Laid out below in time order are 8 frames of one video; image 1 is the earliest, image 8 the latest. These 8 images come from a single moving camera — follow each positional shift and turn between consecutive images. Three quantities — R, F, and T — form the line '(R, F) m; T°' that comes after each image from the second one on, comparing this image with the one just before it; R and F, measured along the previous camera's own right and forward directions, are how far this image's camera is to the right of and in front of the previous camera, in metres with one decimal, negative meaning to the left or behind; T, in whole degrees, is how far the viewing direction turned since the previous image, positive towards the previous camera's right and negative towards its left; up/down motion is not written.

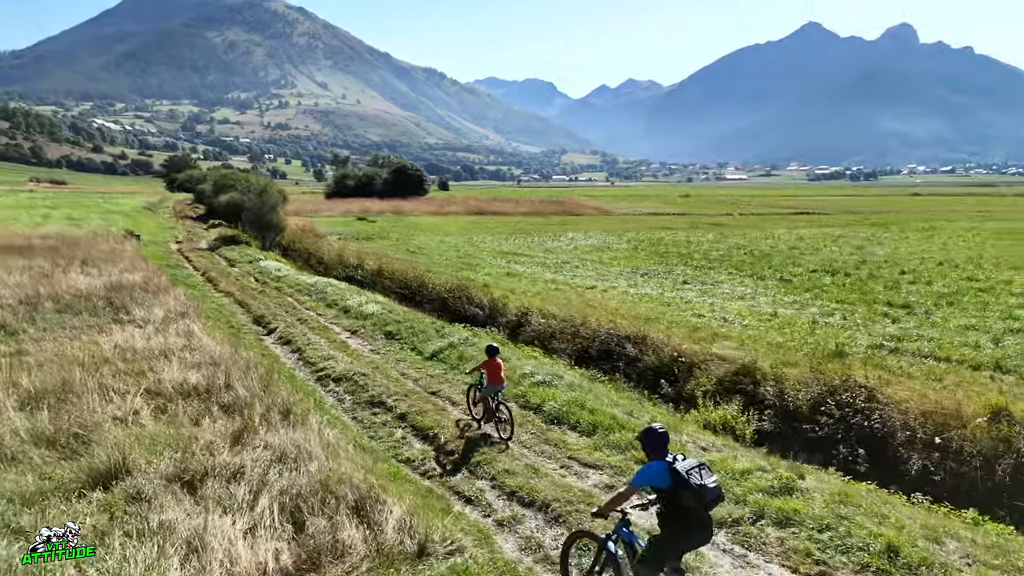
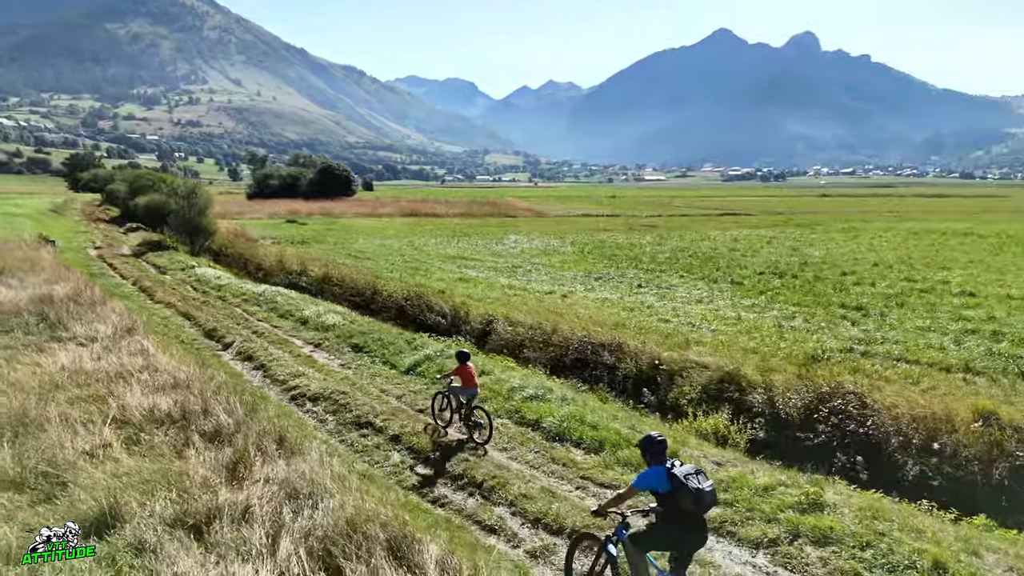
(-1.3, +0.5) m; +6°
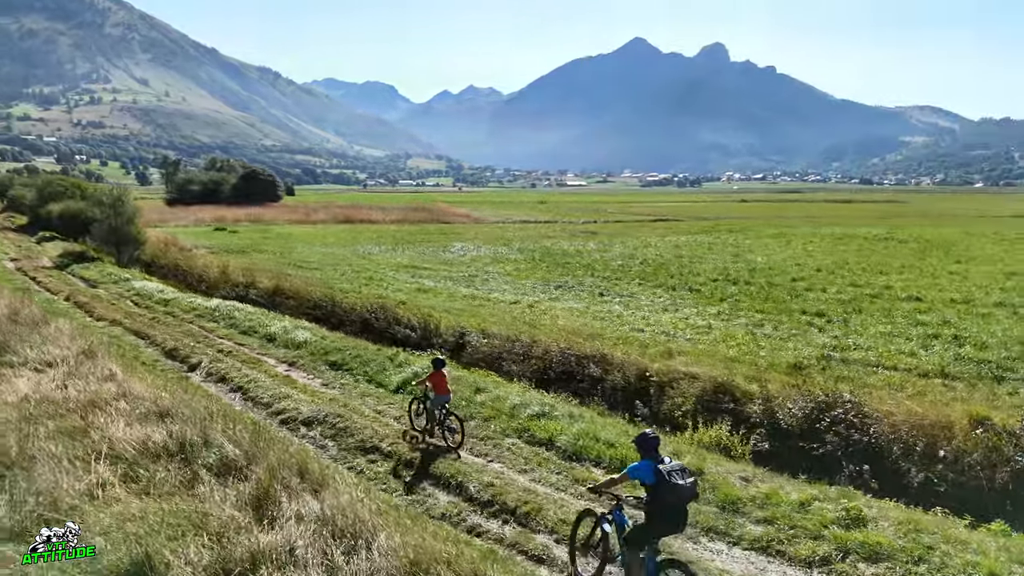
(-1.6, +0.3) m; +6°
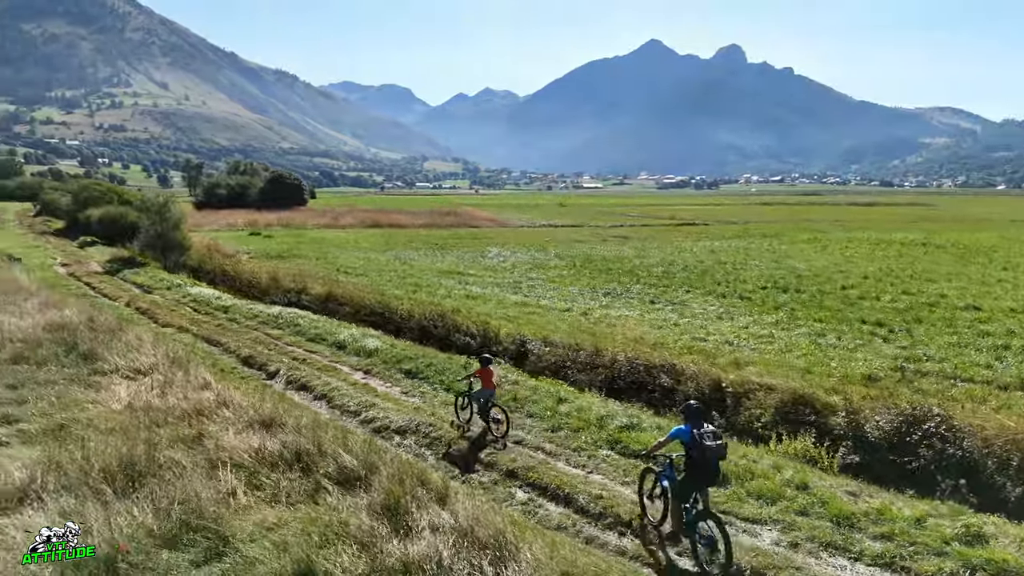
(-1.5, -0.3) m; -1°
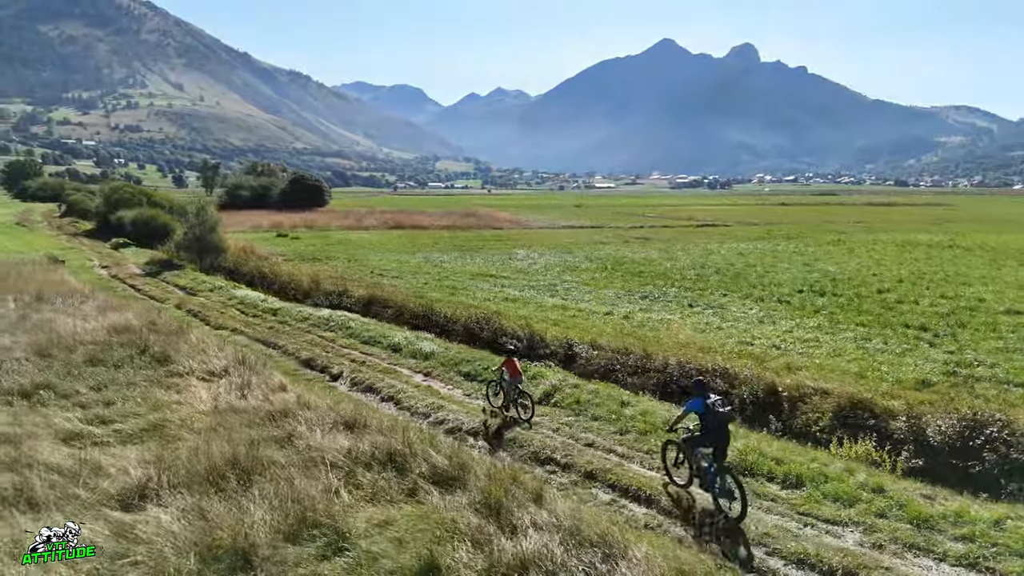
(-1.3, -0.5) m; -1°
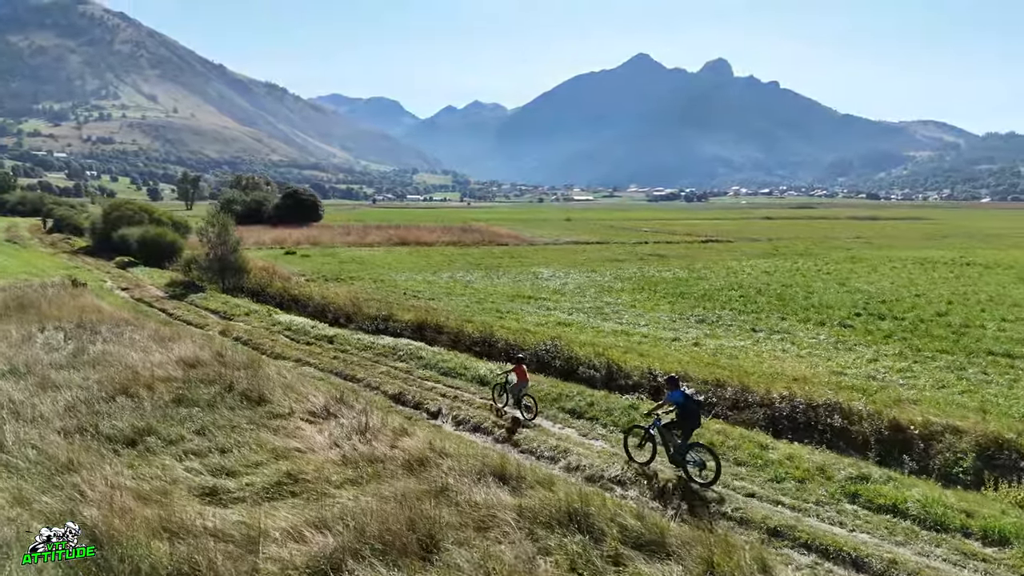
(-3.5, +0.8) m; +2°
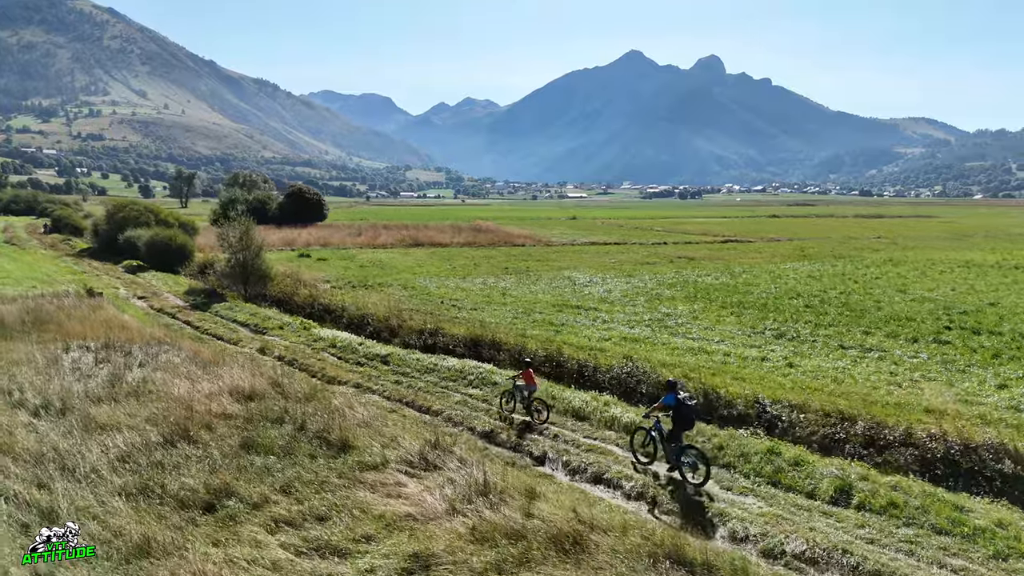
(-2.9, +2.6) m; +1°
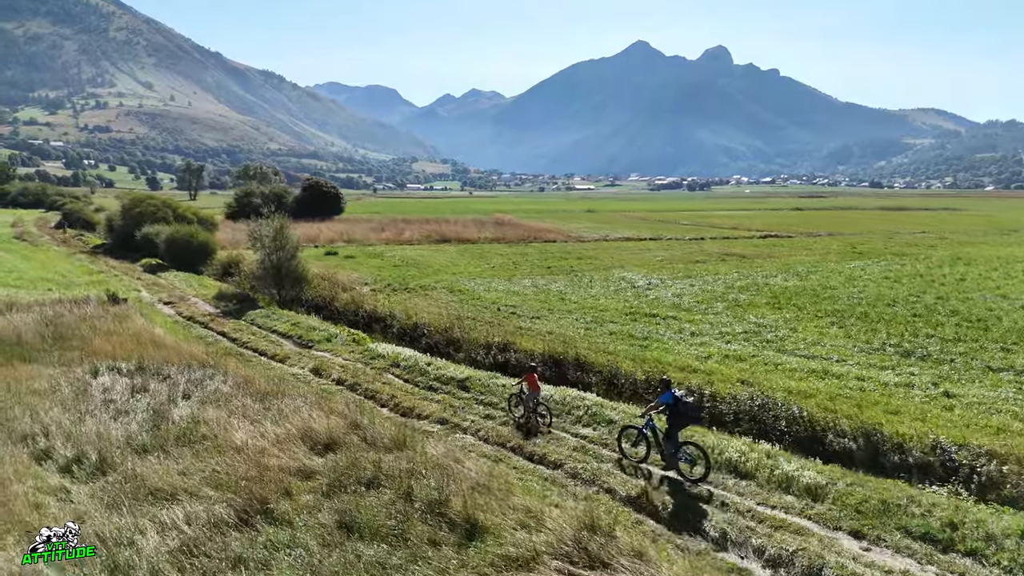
(-3.0, +3.8) m; 0°
